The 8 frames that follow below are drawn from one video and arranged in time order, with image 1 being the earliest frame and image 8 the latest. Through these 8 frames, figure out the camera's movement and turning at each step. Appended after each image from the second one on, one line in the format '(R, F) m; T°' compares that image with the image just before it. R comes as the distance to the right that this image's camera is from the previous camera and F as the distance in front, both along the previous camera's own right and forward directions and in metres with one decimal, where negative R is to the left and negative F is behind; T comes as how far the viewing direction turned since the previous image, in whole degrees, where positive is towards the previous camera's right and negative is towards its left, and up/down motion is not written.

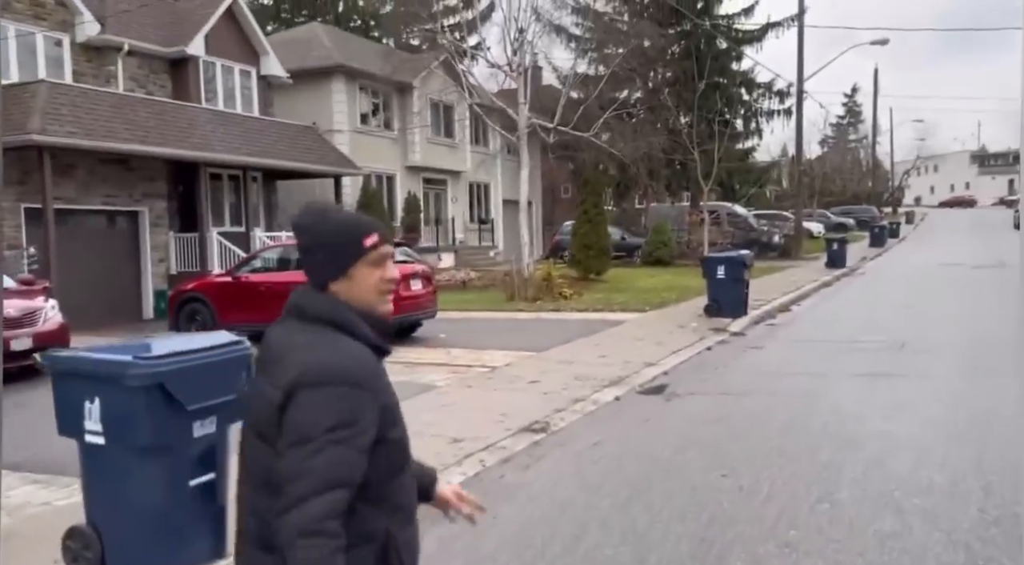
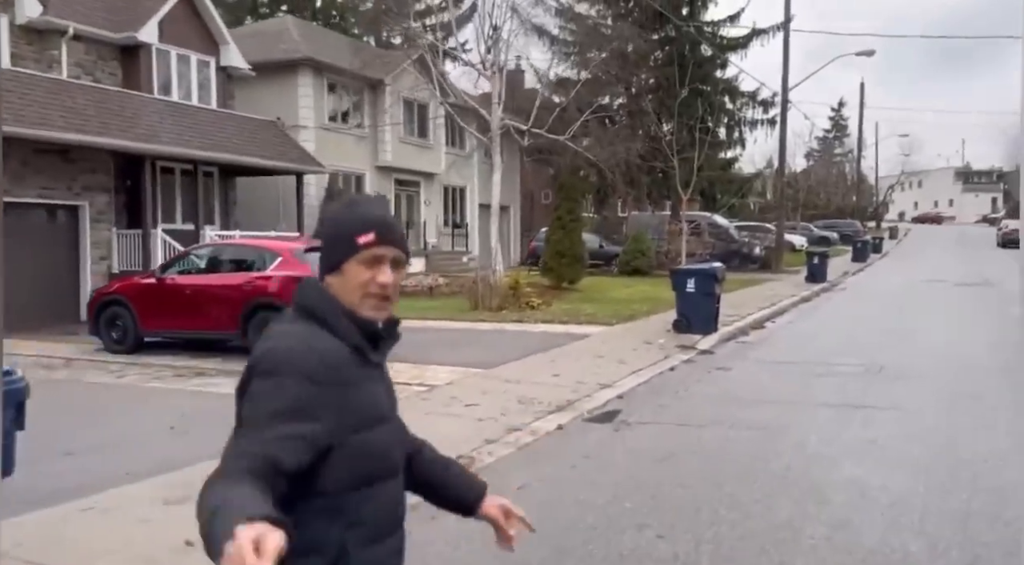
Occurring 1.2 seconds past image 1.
(+0.5, +1.1) m; +1°
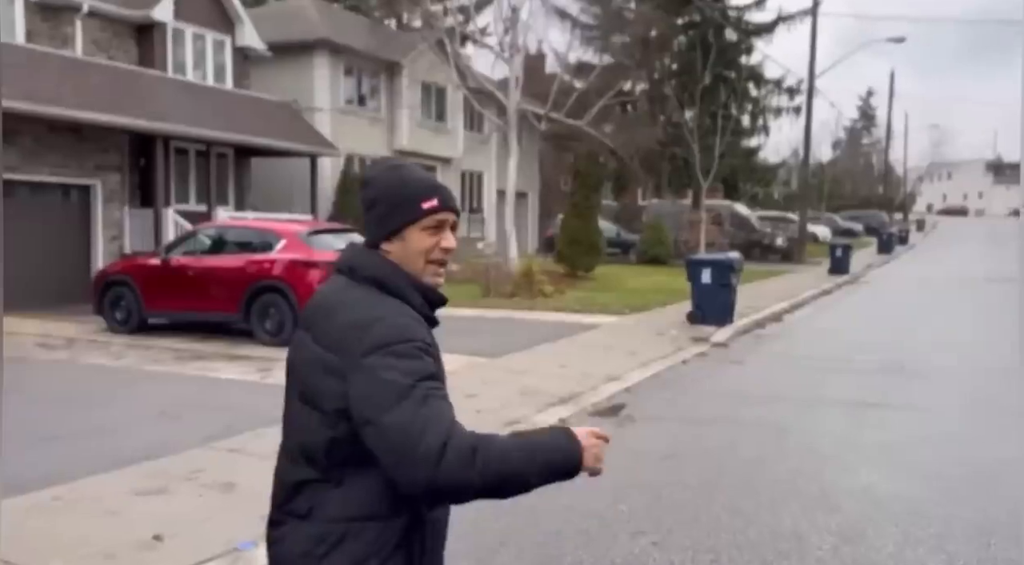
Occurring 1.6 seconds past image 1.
(+0.2, +0.3) m; -1°
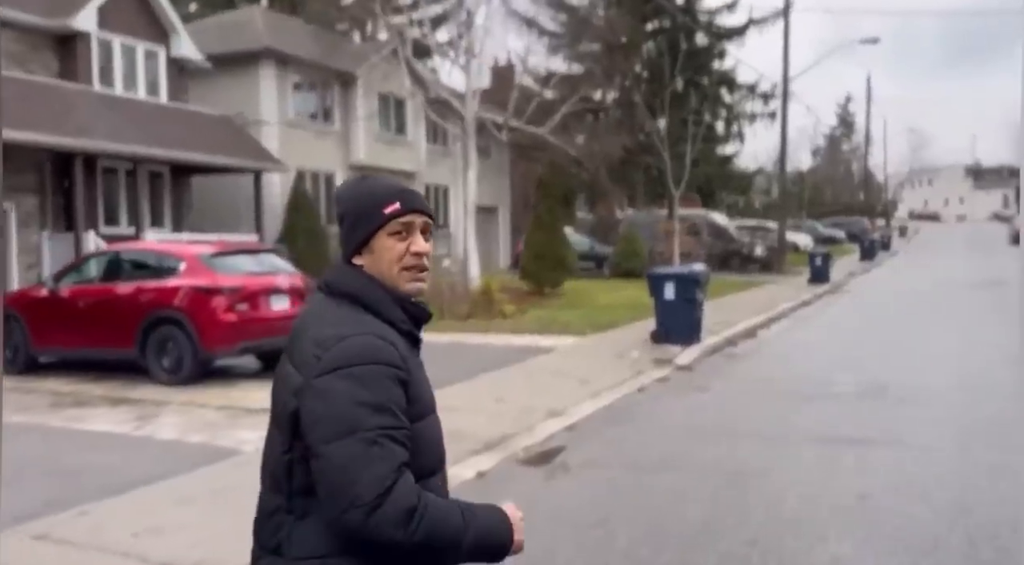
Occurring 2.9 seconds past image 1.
(+0.7, +1.4) m; +1°
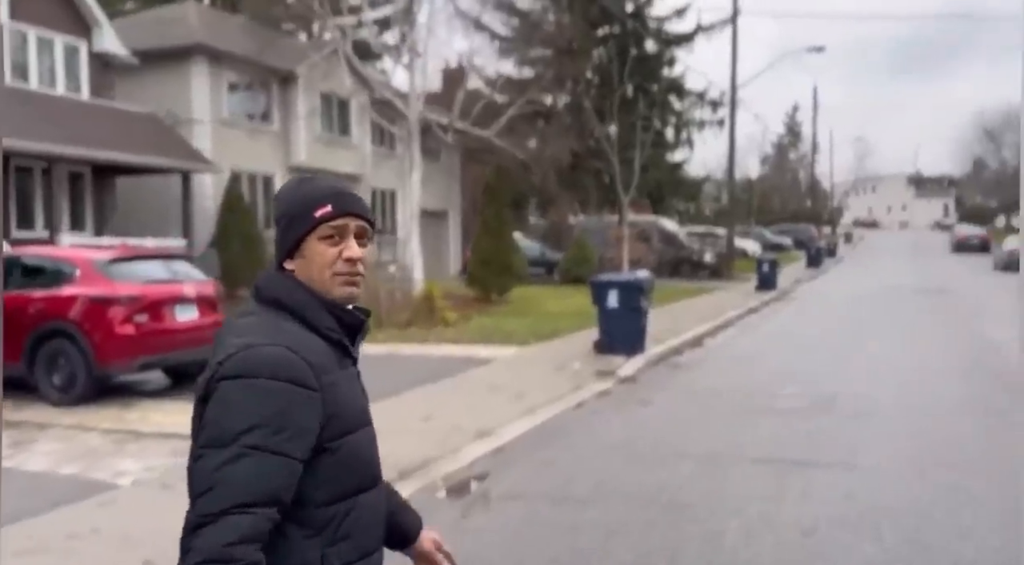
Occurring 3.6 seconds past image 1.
(+0.3, +0.7) m; +3°
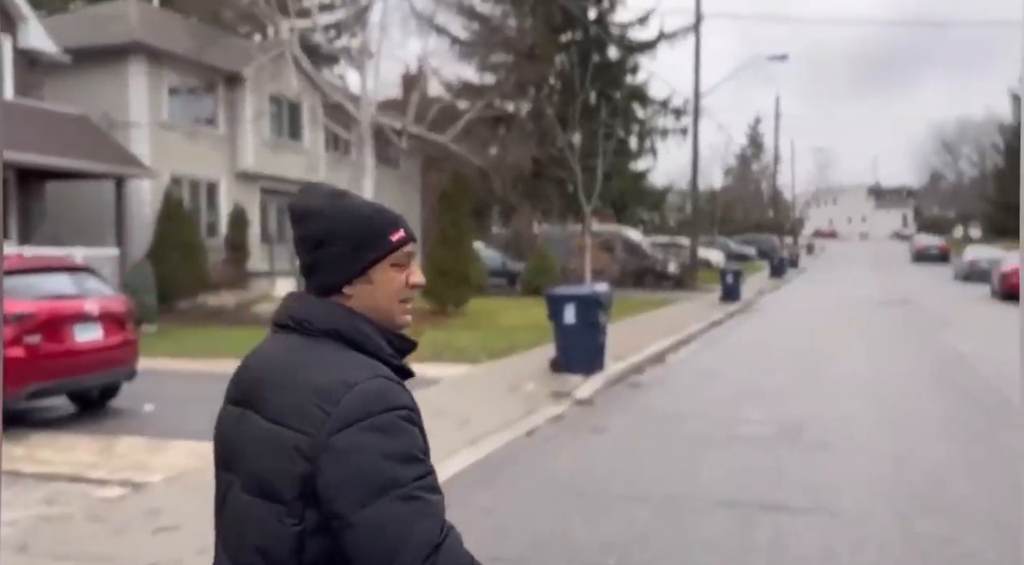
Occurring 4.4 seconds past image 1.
(+0.2, +1.0) m; +2°
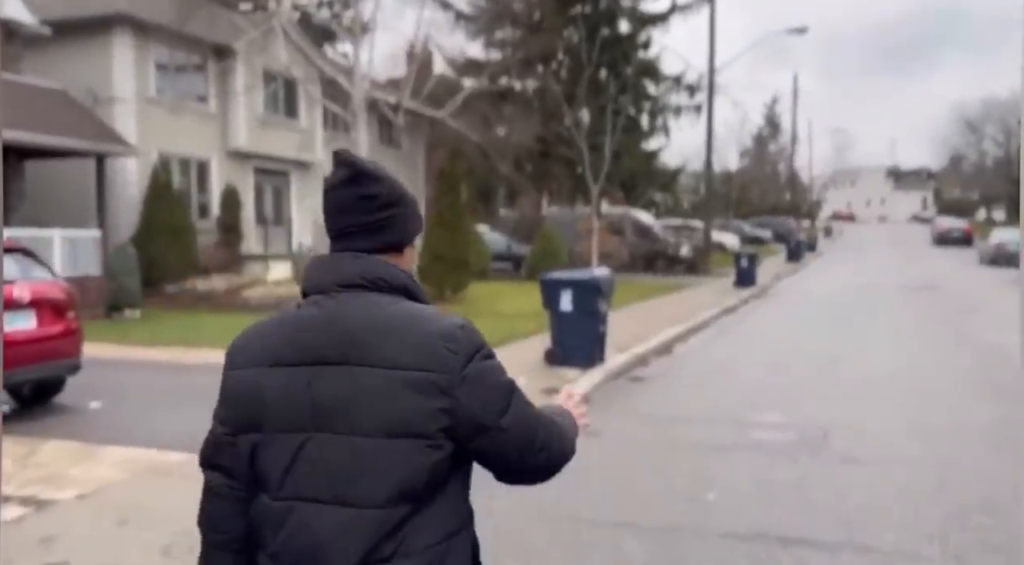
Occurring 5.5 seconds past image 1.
(+0.3, +1.1) m; -1°
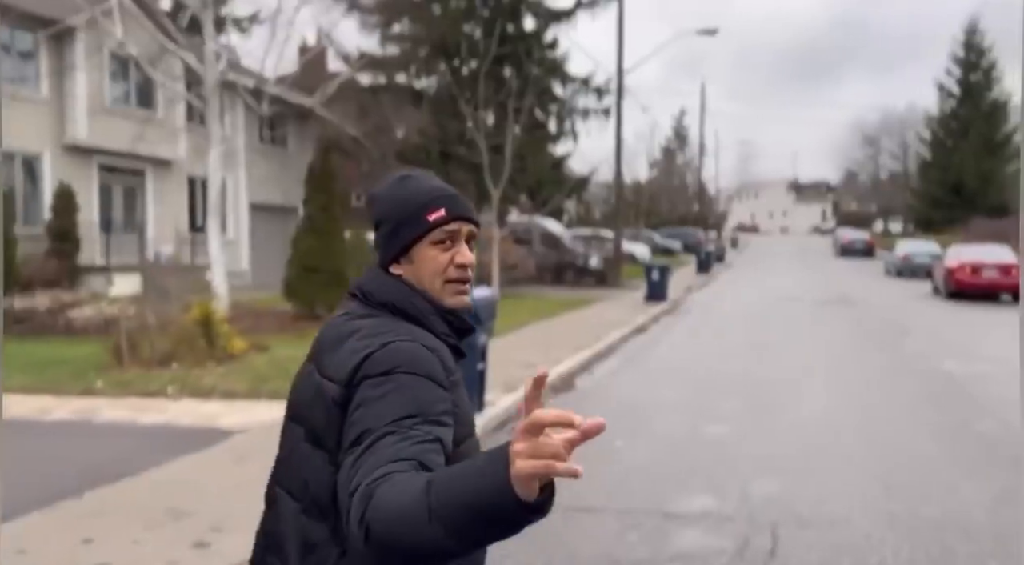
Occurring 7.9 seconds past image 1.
(+0.6, +2.7) m; +6°
